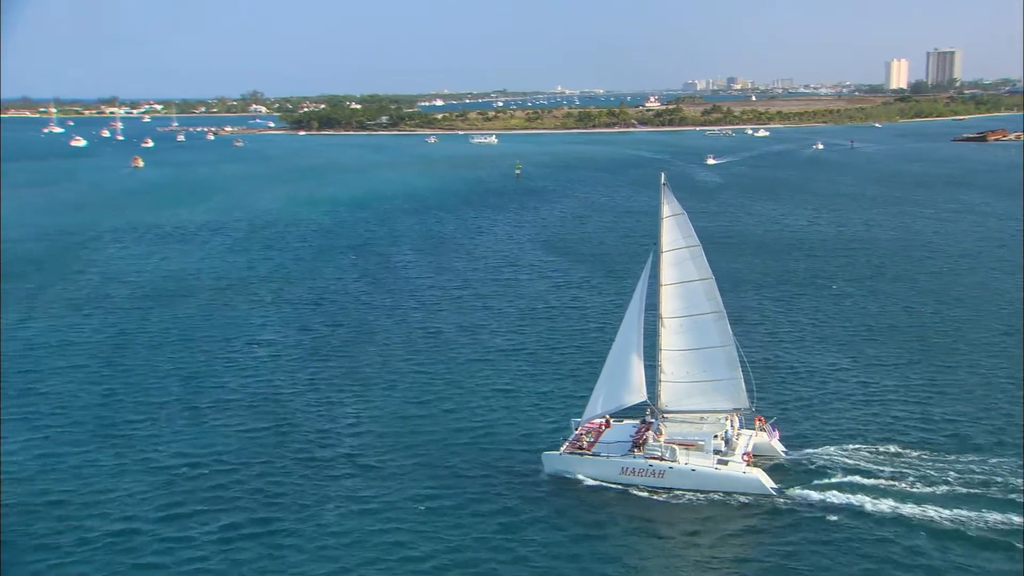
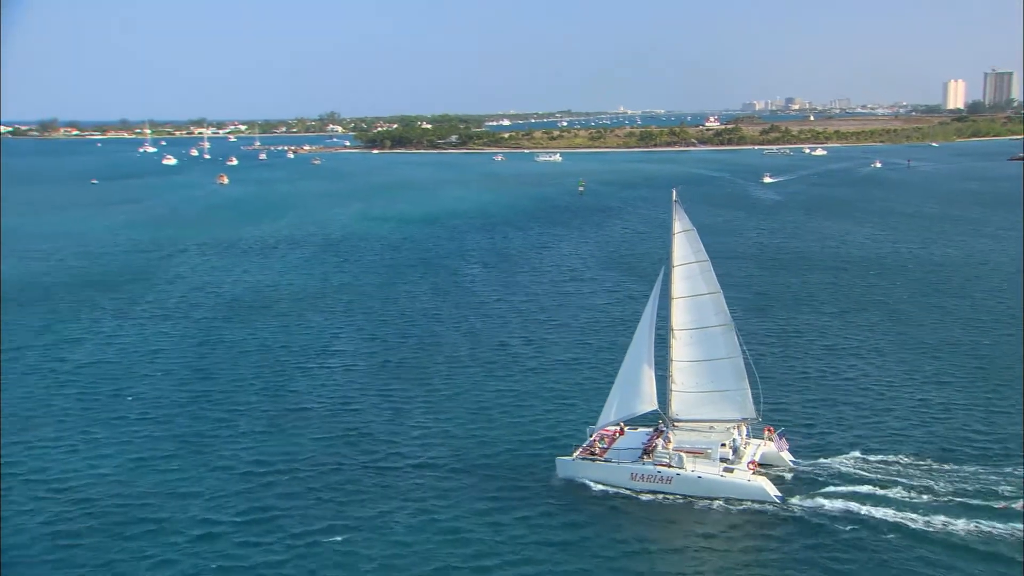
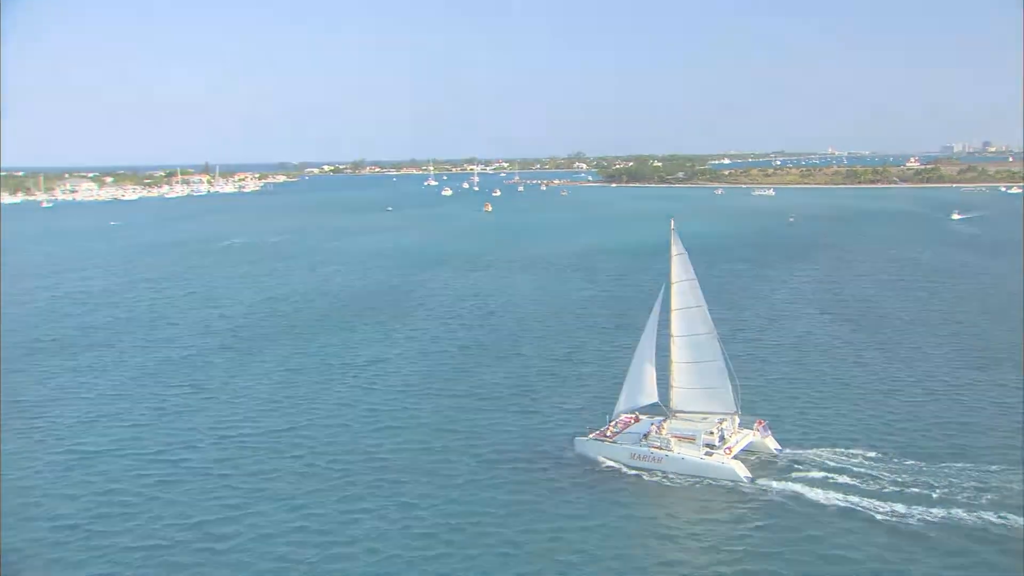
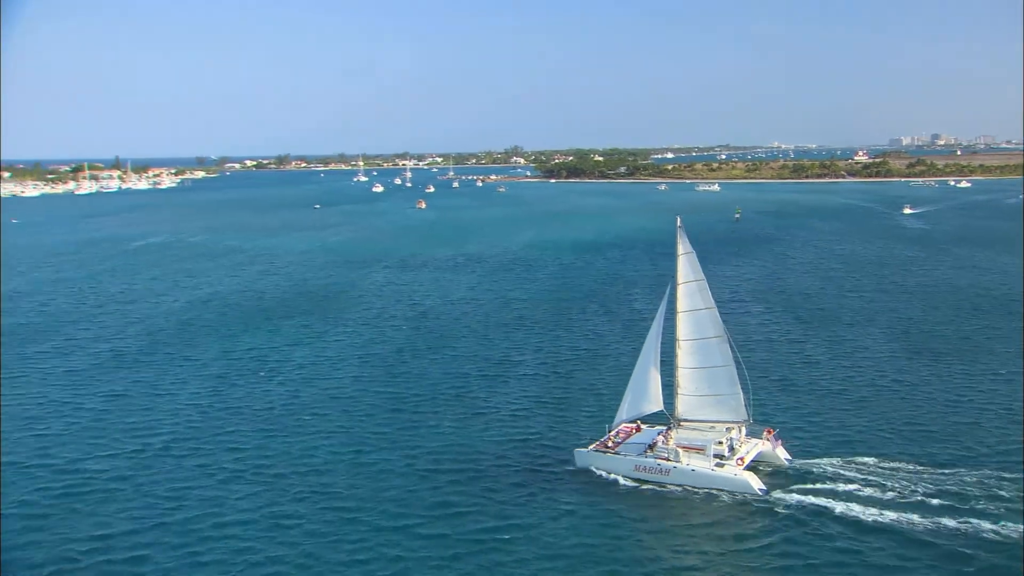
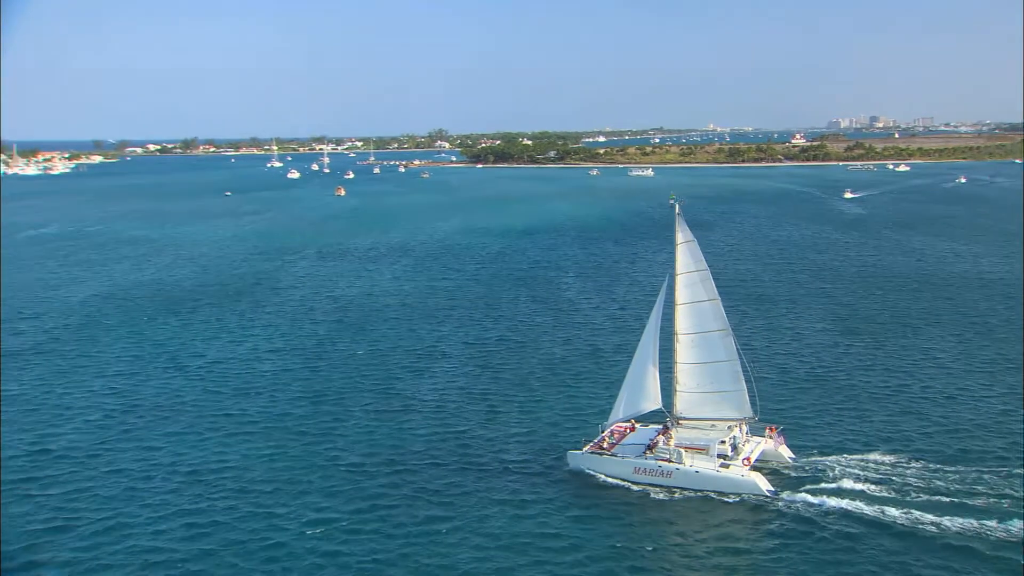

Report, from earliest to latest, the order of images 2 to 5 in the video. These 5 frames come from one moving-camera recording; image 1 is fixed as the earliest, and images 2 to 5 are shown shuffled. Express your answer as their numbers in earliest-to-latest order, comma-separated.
2, 5, 4, 3
